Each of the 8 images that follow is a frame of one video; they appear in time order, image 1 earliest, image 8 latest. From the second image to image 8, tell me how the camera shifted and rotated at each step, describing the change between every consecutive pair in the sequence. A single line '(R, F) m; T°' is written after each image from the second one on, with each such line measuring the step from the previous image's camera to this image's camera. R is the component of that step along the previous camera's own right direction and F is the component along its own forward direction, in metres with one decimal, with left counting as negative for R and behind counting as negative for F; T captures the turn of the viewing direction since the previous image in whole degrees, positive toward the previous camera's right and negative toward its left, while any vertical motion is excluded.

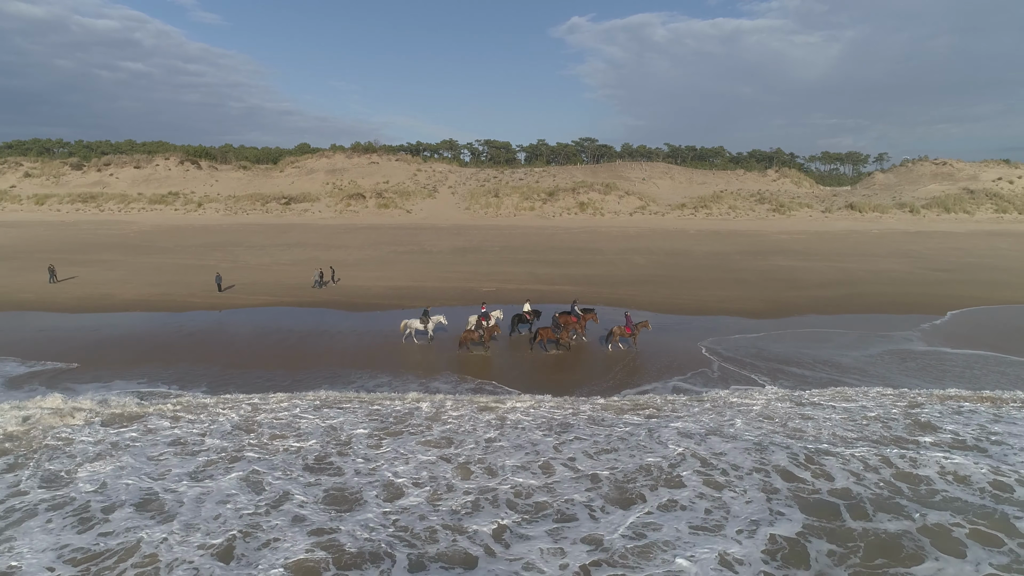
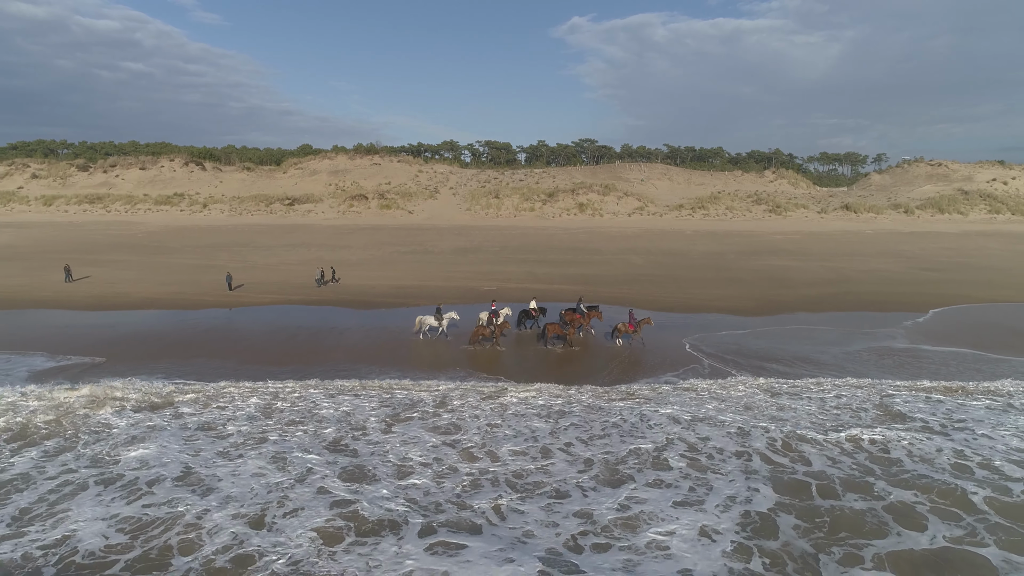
(0.0, -0.5) m; 0°
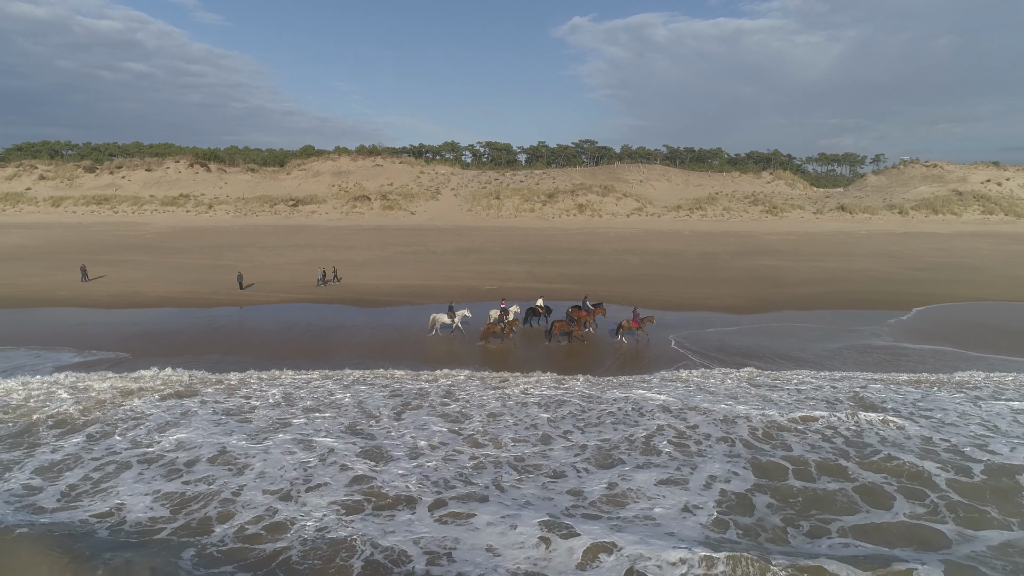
(0.0, -0.5) m; 0°
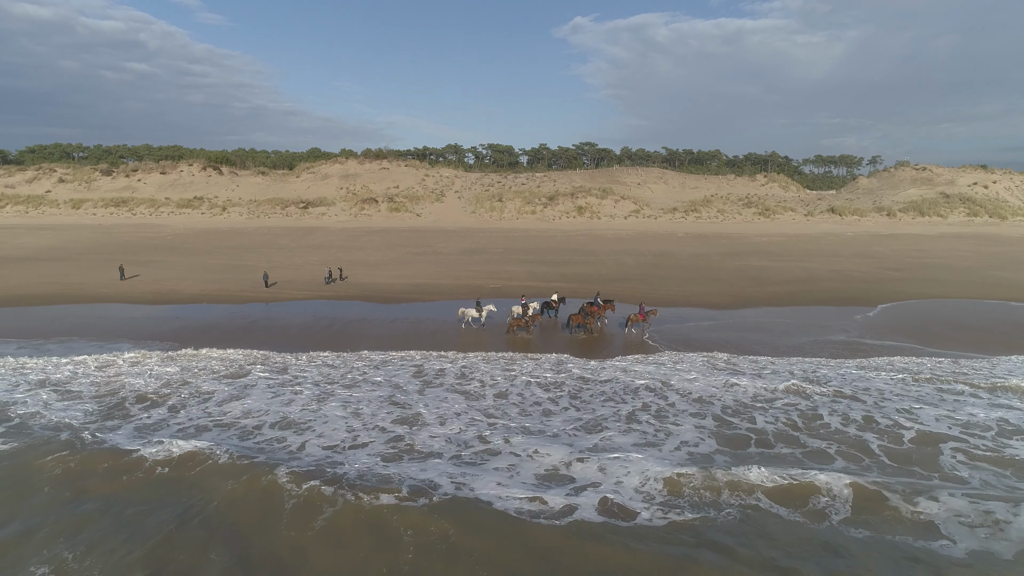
(0.0, -1.4) m; 0°
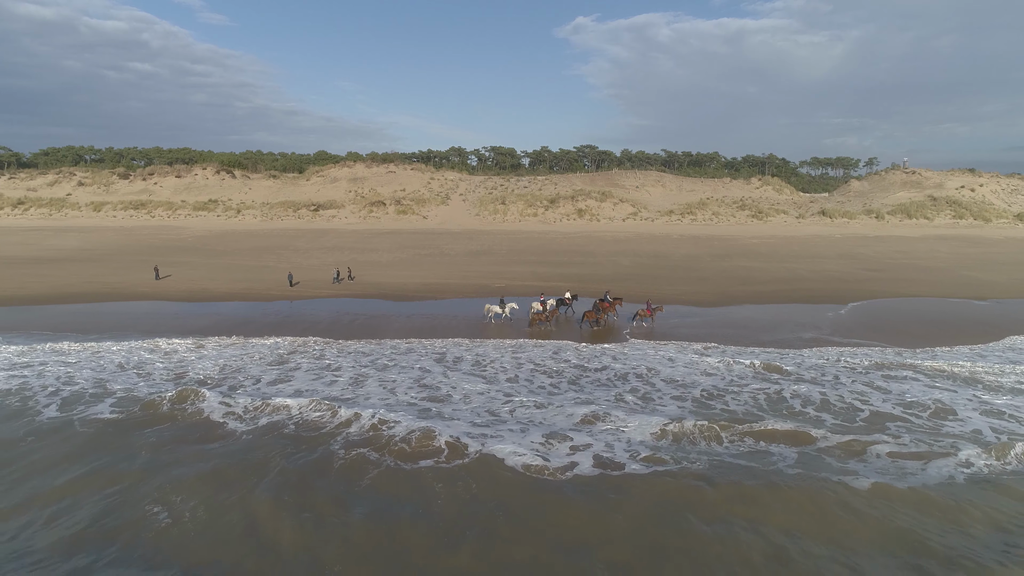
(-0.1, -1.5) m; 0°
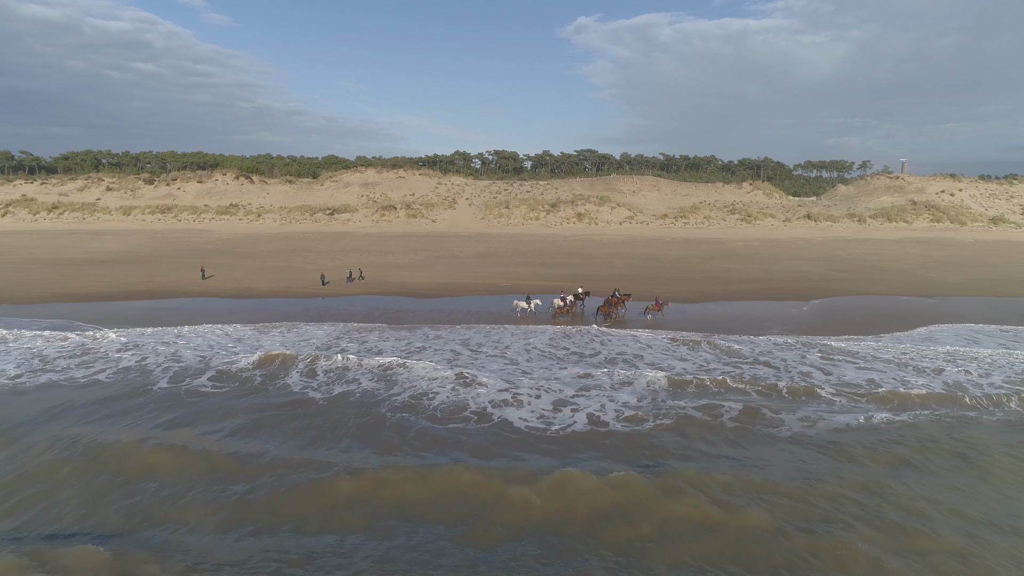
(-0.1, -2.4) m; 0°
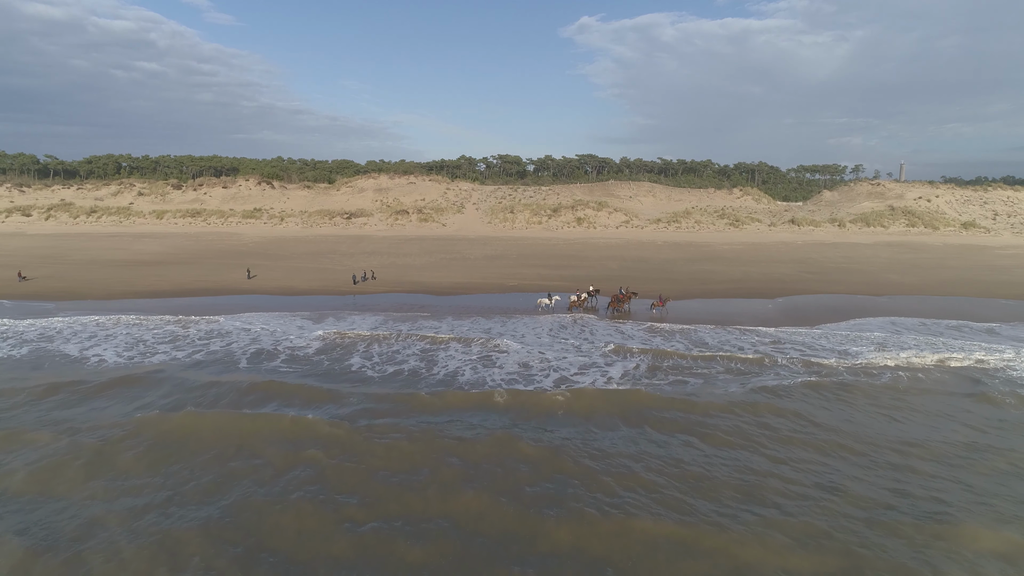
(-0.1, -3.1) m; 0°
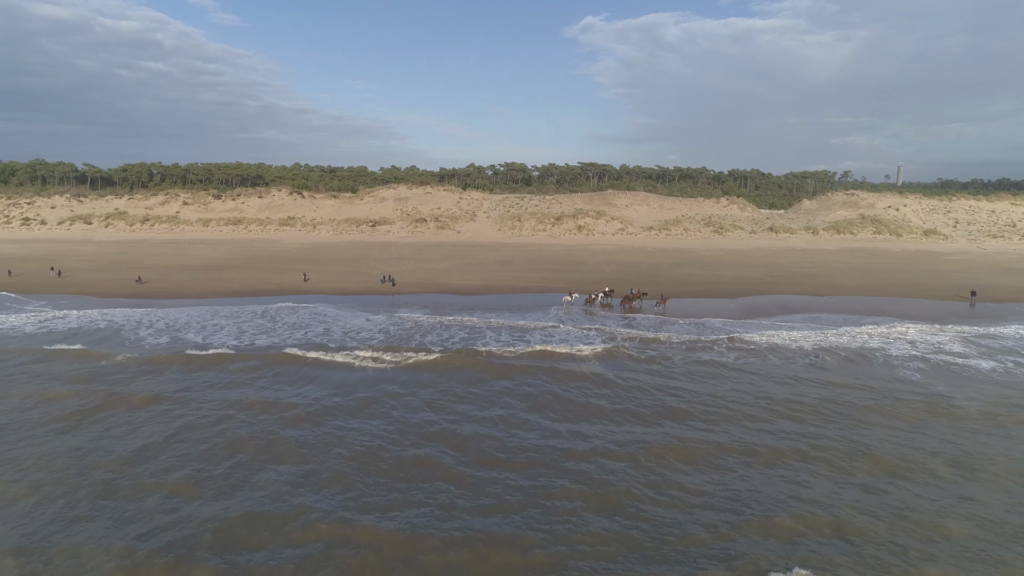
(-0.2, -5.1) m; 0°
